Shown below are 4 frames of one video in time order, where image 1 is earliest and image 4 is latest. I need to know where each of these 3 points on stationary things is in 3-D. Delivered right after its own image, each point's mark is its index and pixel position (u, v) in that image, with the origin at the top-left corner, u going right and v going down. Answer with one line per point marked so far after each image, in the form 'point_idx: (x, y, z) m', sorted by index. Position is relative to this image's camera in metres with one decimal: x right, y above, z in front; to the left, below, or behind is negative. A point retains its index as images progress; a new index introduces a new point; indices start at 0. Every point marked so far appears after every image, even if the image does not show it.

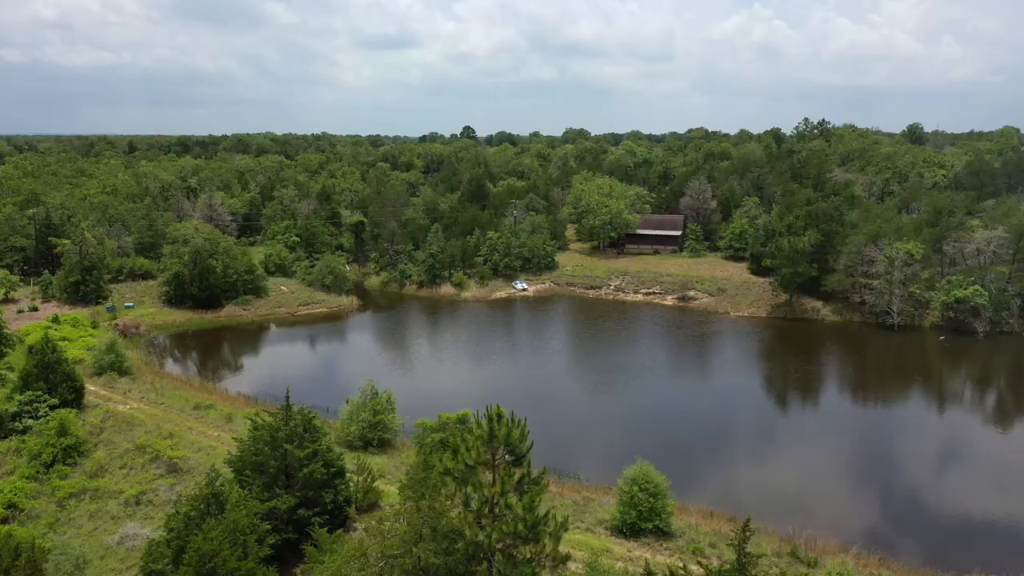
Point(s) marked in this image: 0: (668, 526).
0: (+3.5, -5.4, +14.6) m
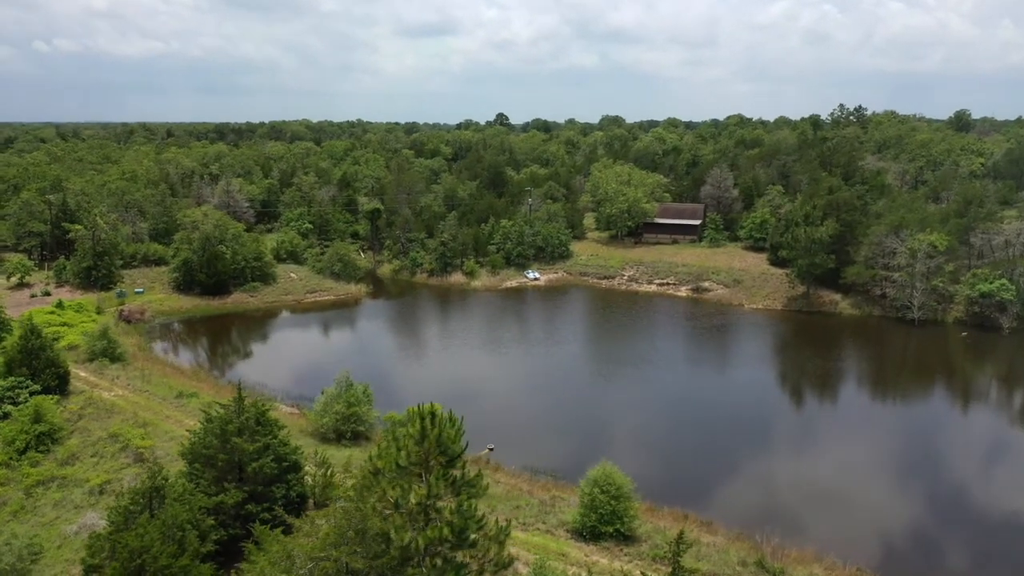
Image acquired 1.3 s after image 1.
0: (+2.6, -5.3, +14.0) m
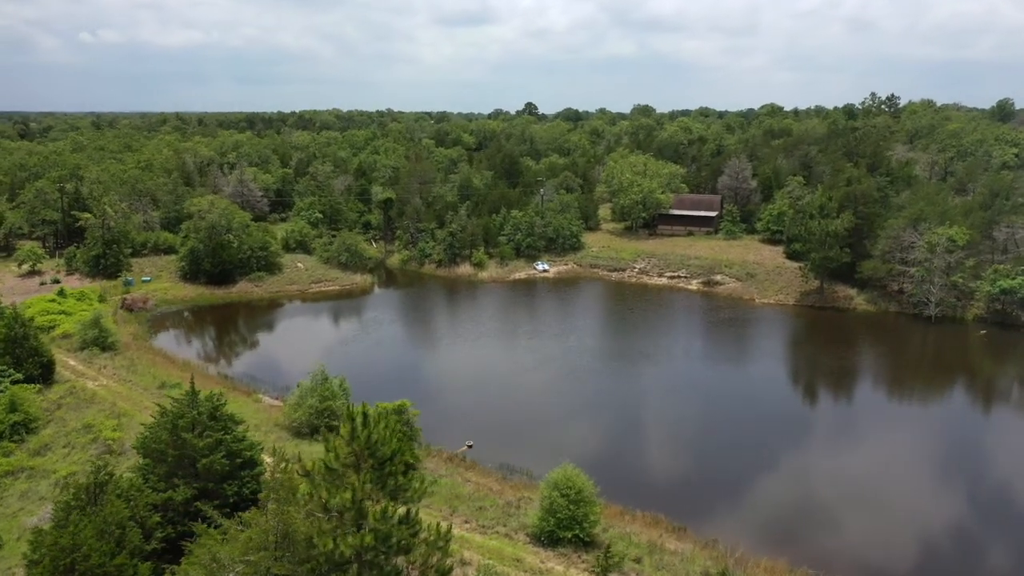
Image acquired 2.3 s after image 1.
0: (+1.7, -5.2, +13.5) m
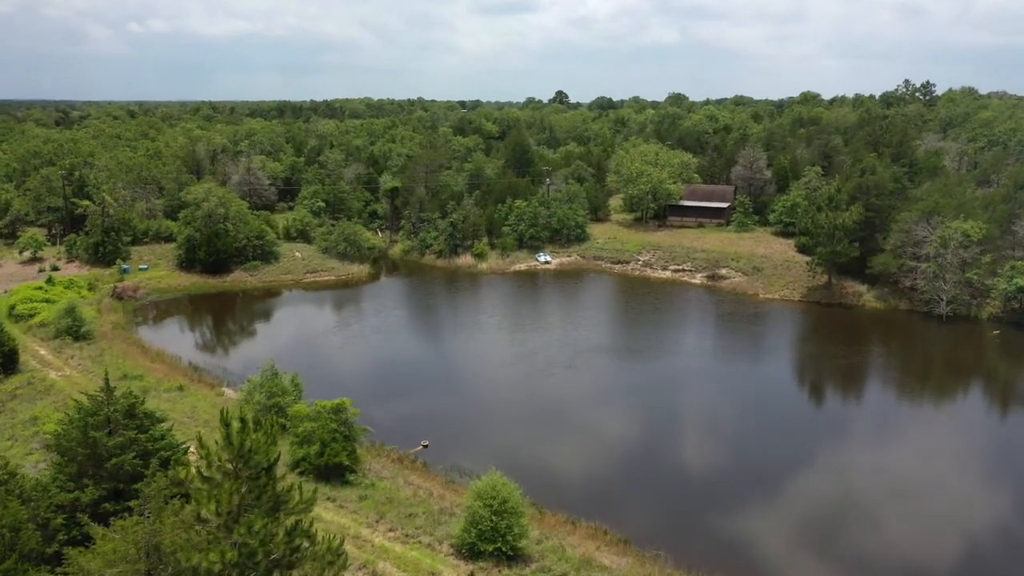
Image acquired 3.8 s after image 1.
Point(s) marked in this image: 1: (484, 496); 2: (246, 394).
0: (+0.1, -5.2, +12.8) m
1: (-0.5, -4.2, +12.8) m
2: (-7.7, -3.1, +18.5) m
